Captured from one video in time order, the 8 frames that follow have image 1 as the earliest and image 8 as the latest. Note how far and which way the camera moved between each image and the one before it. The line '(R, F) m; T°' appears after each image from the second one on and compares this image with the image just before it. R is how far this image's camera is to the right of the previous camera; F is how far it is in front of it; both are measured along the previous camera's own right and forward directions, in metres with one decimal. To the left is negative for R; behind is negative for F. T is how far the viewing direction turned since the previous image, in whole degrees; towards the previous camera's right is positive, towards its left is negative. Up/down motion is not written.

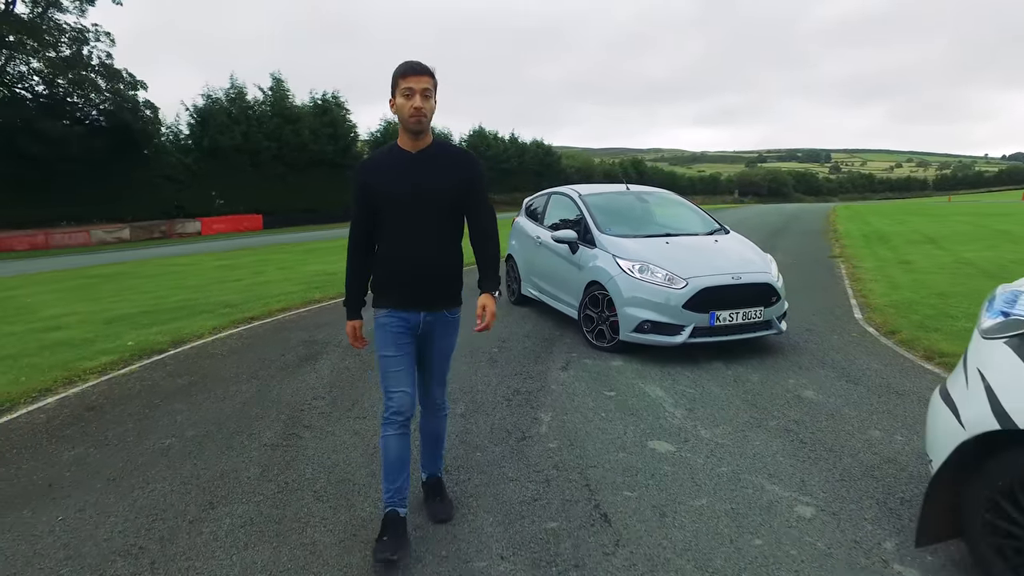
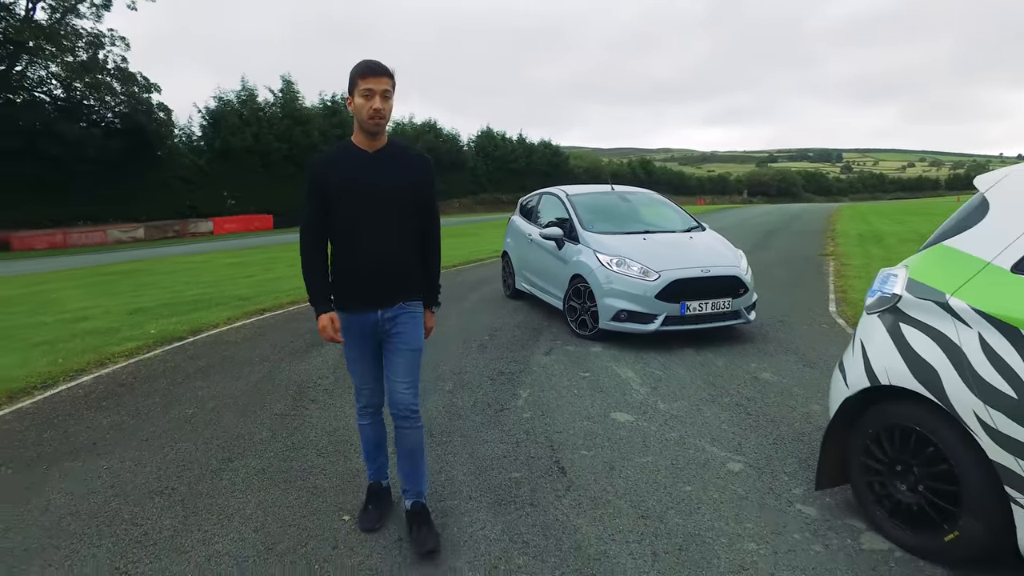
(+0.2, -0.5) m; -1°
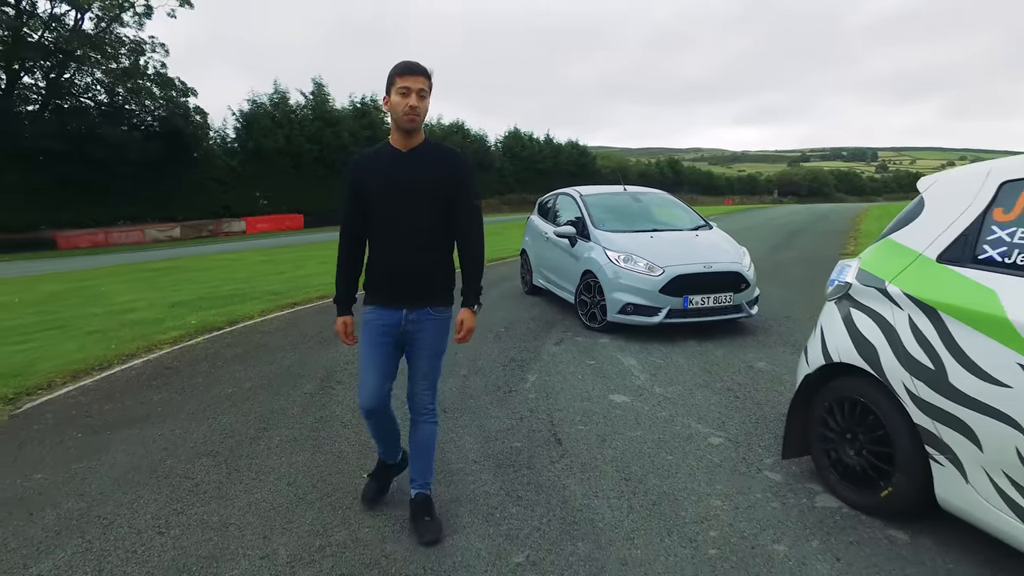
(+0.1, -0.4) m; -2°
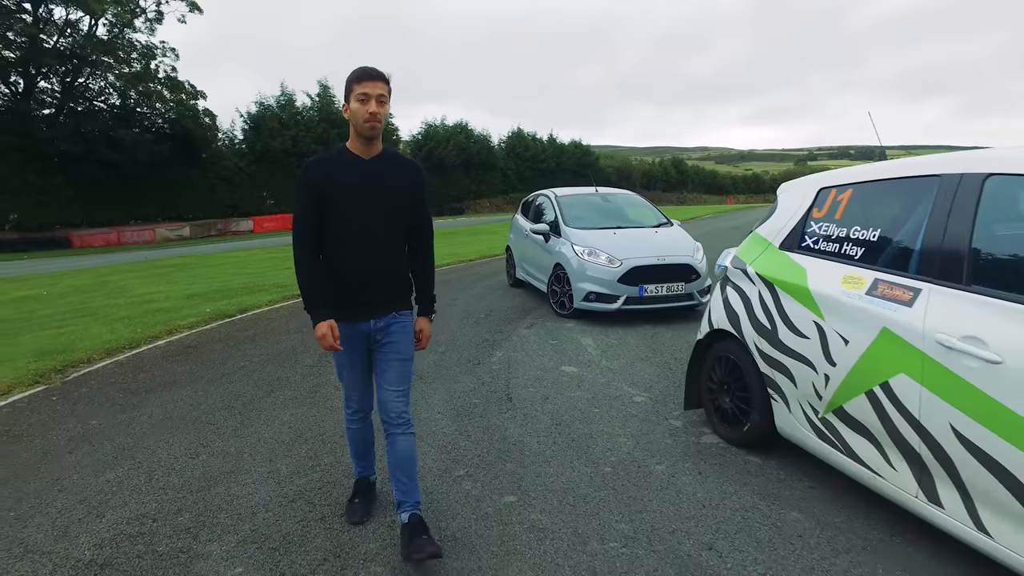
(+0.3, -0.9) m; -1°
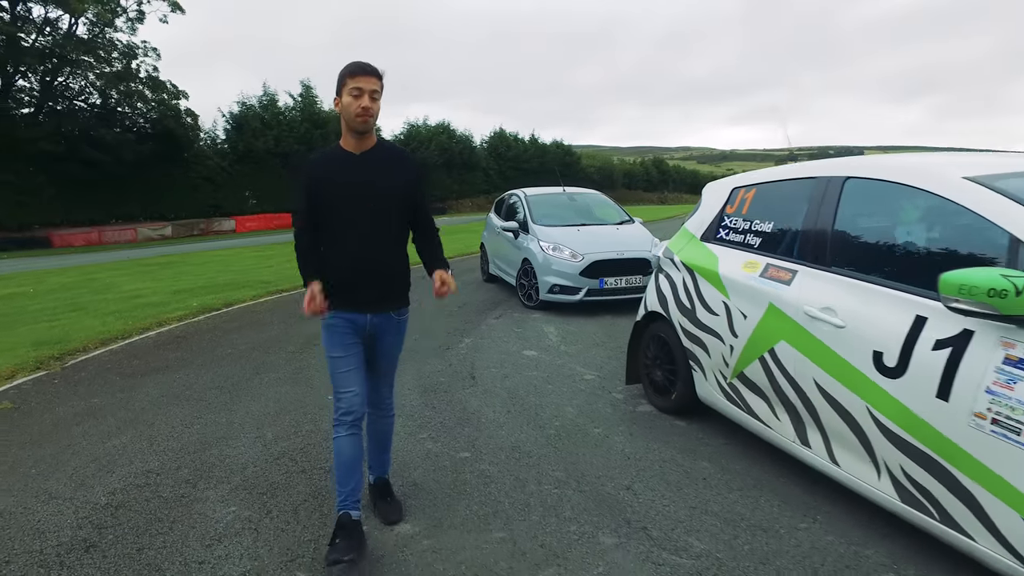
(+0.2, -0.5) m; +1°
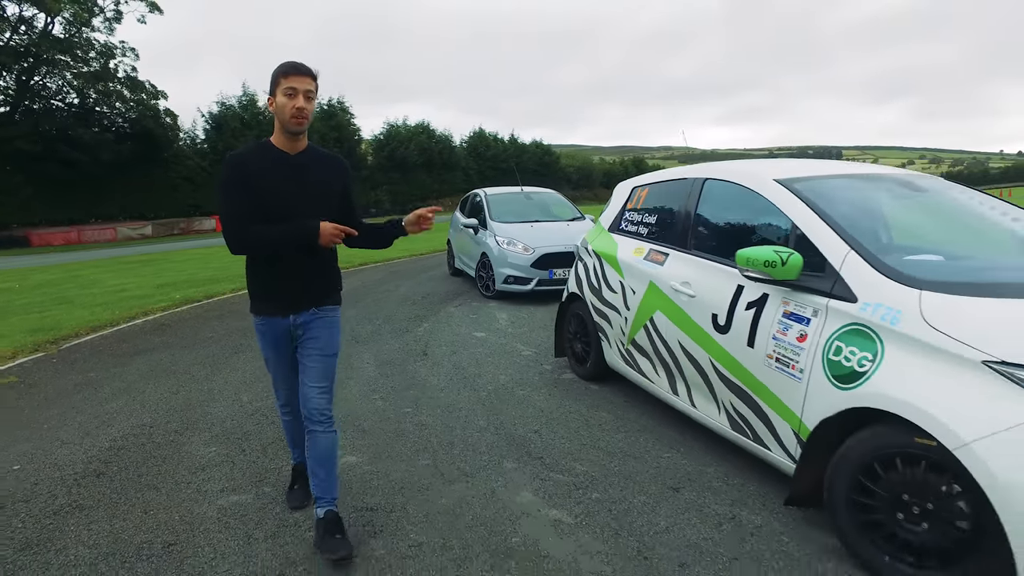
(+0.3, -0.8) m; +1°
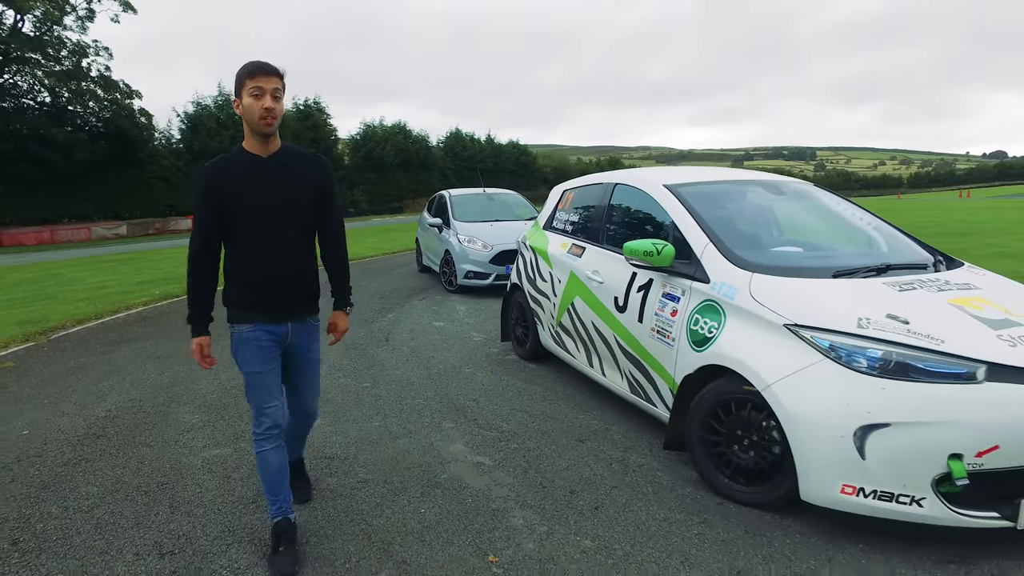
(+0.3, -0.7) m; +2°
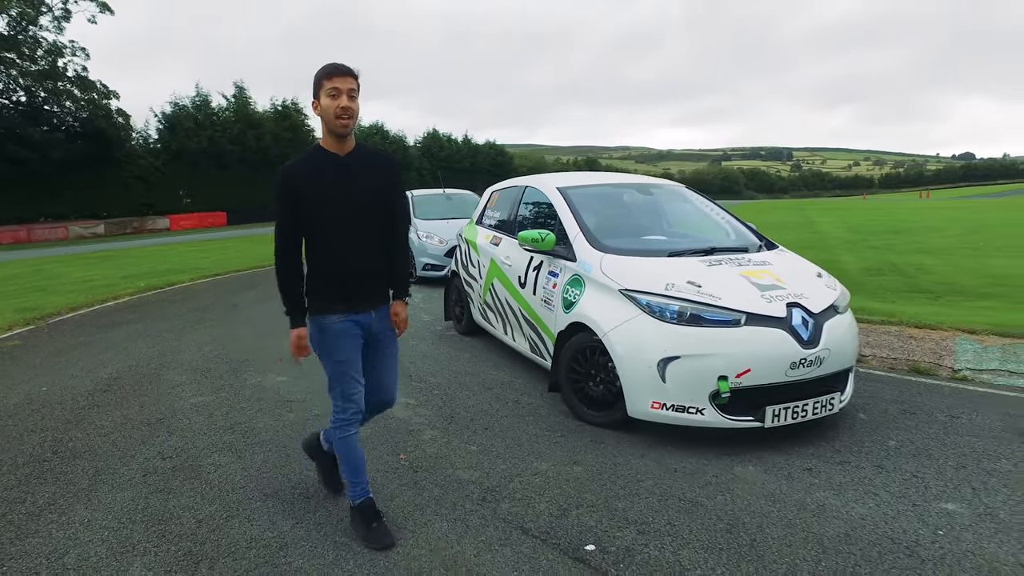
(+0.4, -1.1) m; +2°
